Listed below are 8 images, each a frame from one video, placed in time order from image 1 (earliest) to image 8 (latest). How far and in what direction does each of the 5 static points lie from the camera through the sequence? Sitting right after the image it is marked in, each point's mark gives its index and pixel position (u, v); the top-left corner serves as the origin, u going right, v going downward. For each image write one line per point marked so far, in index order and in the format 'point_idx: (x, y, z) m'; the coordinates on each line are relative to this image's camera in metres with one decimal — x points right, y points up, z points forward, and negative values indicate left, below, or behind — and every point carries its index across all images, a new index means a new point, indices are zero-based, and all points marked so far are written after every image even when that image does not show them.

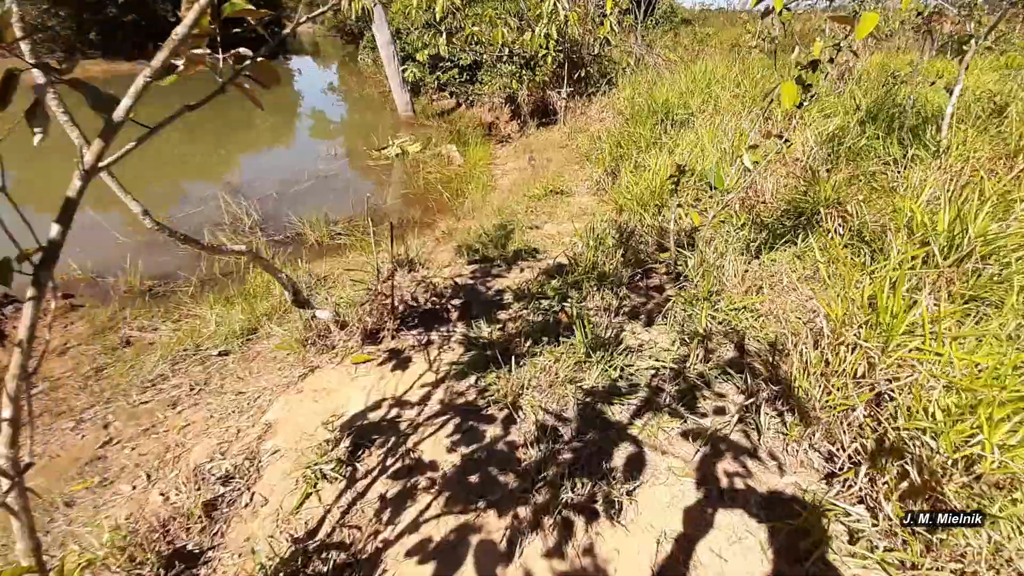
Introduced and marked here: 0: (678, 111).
0: (+1.7, +1.8, +5.2) m
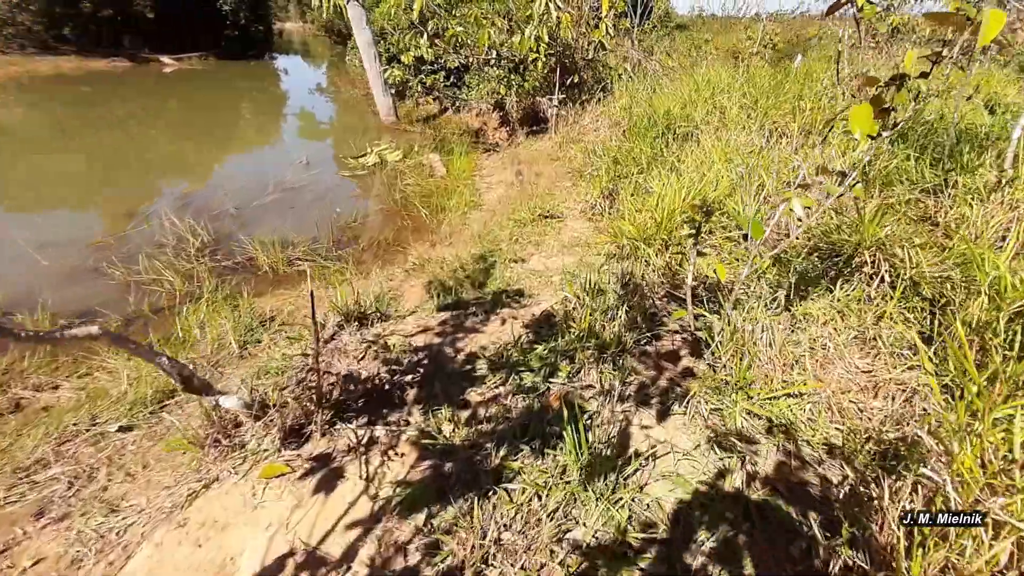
0: (+1.6, +1.5, +4.7) m
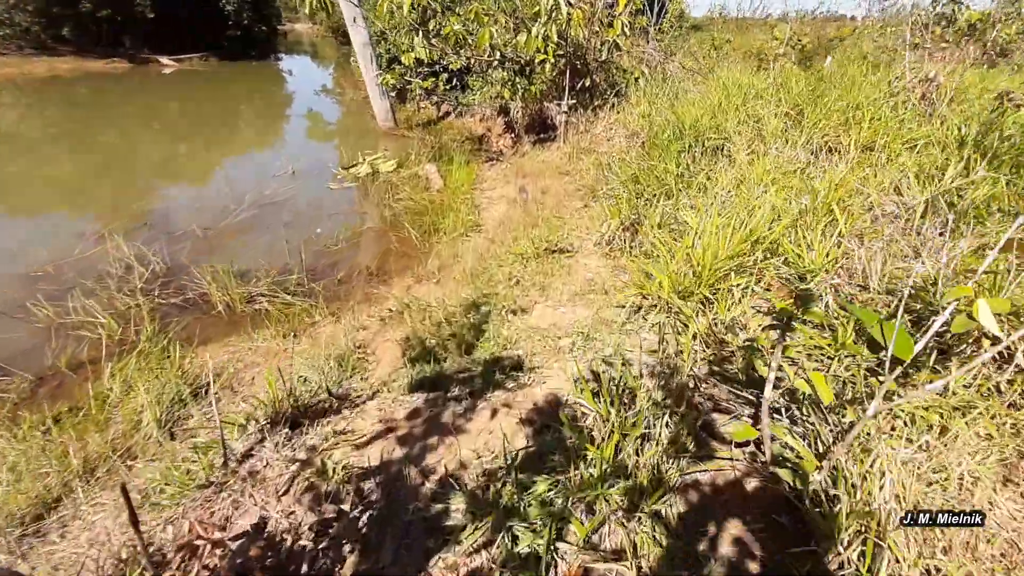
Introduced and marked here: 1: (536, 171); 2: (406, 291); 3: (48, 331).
0: (+1.6, +1.2, +4.1) m
1: (+0.3, +1.3, +5.5) m
2: (-0.7, 0.0, +3.2) m
3: (-2.7, -0.3, +3.0) m
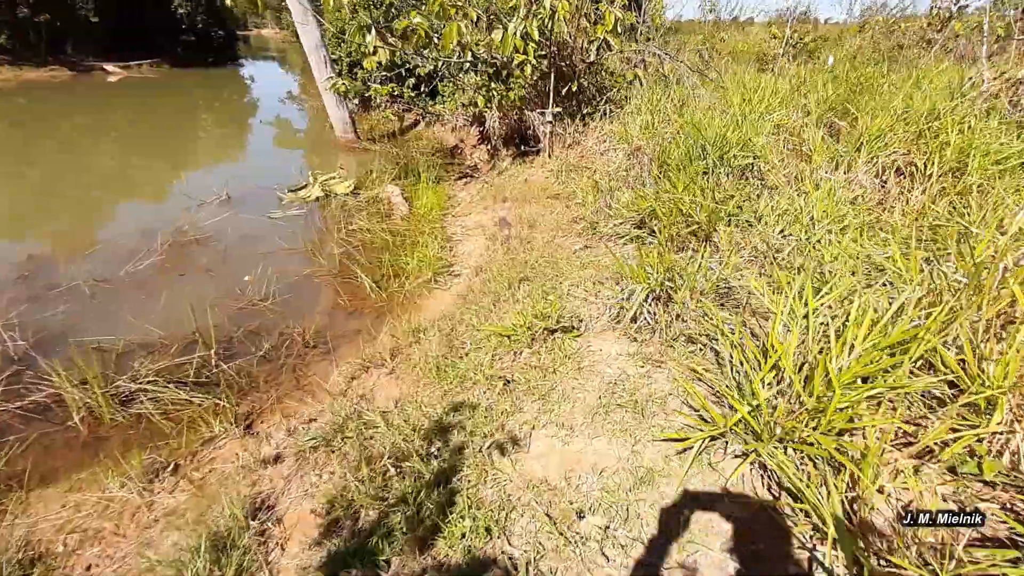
0: (+1.4, +0.9, +3.3) m
1: (+0.1, +0.9, +4.6) m
2: (-0.7, -0.4, +2.3) m
3: (-2.8, -0.7, +2.0) m
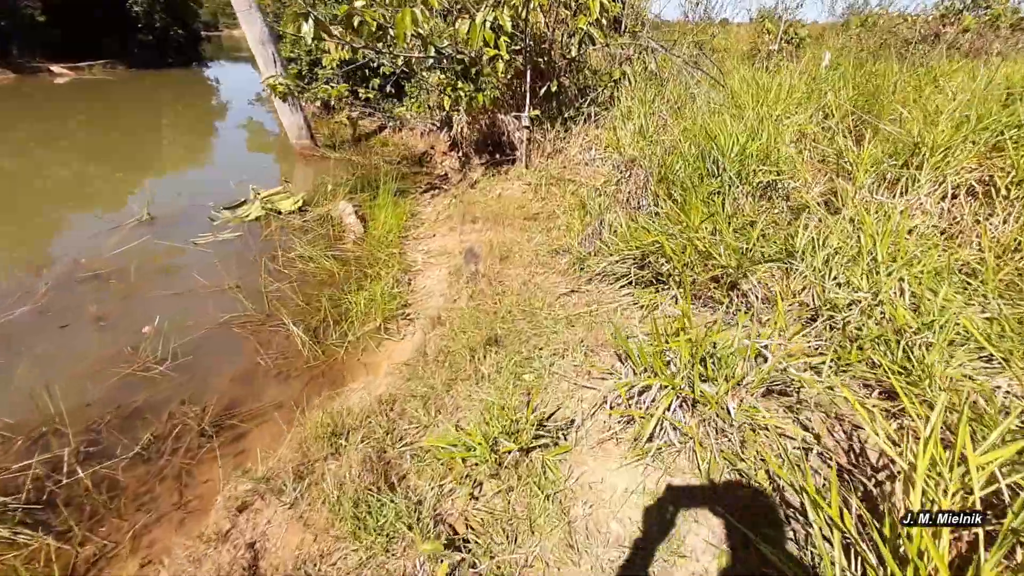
0: (+1.3, +0.6, +2.6) m
1: (-0.2, +0.6, +3.9) m
2: (-0.9, -0.7, +1.6) m
3: (-2.9, -1.0, +1.2) m
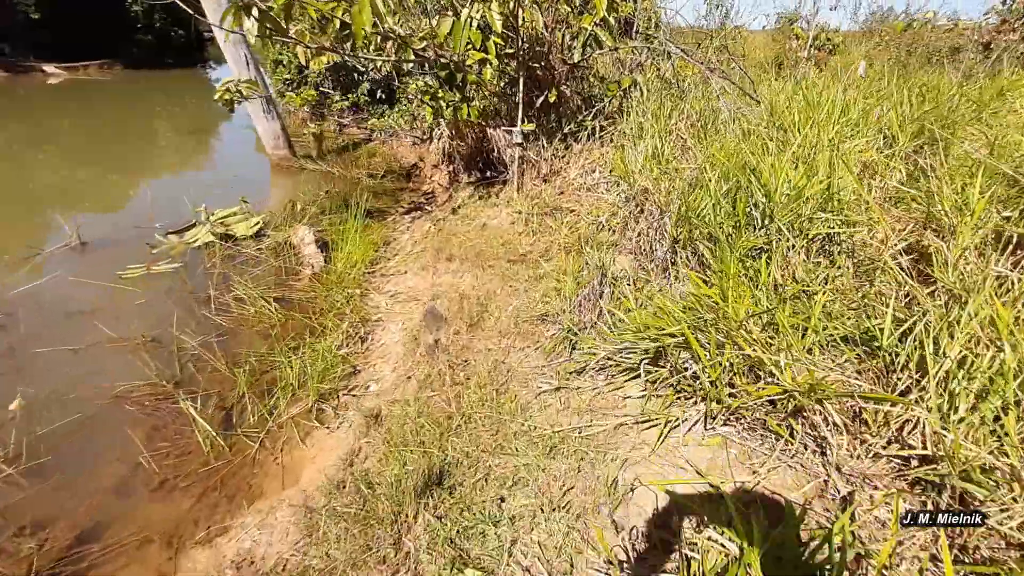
0: (+1.2, +0.3, +1.9) m
1: (-0.3, +0.3, +3.3) m
2: (-1.0, -1.0, +0.9) m
3: (-3.1, -1.3, +0.6) m
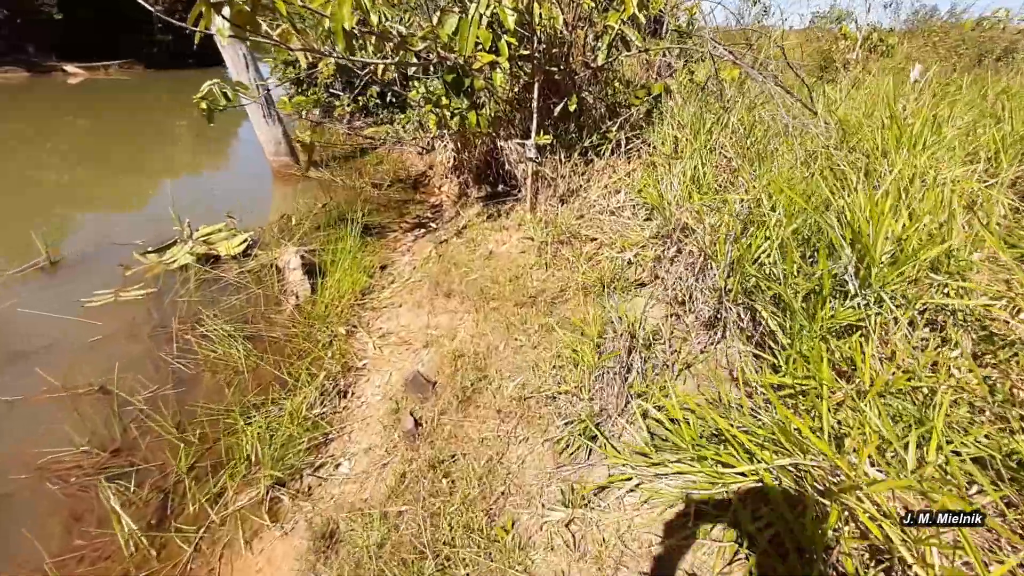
0: (+1.2, 0.0, +1.4) m
1: (-0.2, 0.0, +2.8) m
2: (-1.1, -1.2, +0.5) m
3: (-3.1, -1.5, +0.2) m
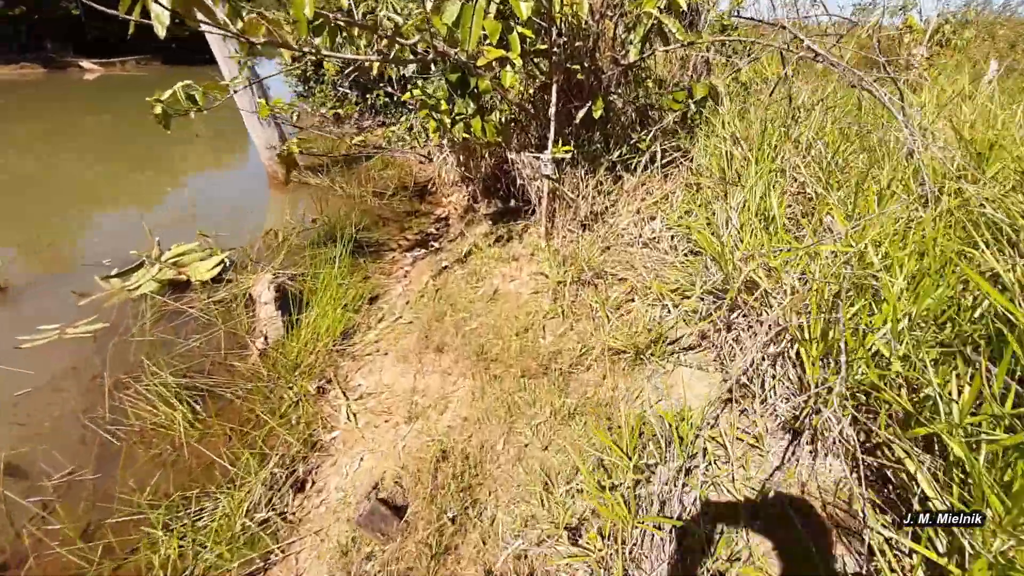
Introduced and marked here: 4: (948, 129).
0: (+1.1, -0.2, +0.9) m
1: (-0.2, -0.2, +2.3) m
2: (-1.1, -1.4, 0.0) m
3: (-3.2, -1.7, -0.2) m
4: (+1.6, +0.6, +1.9) m
